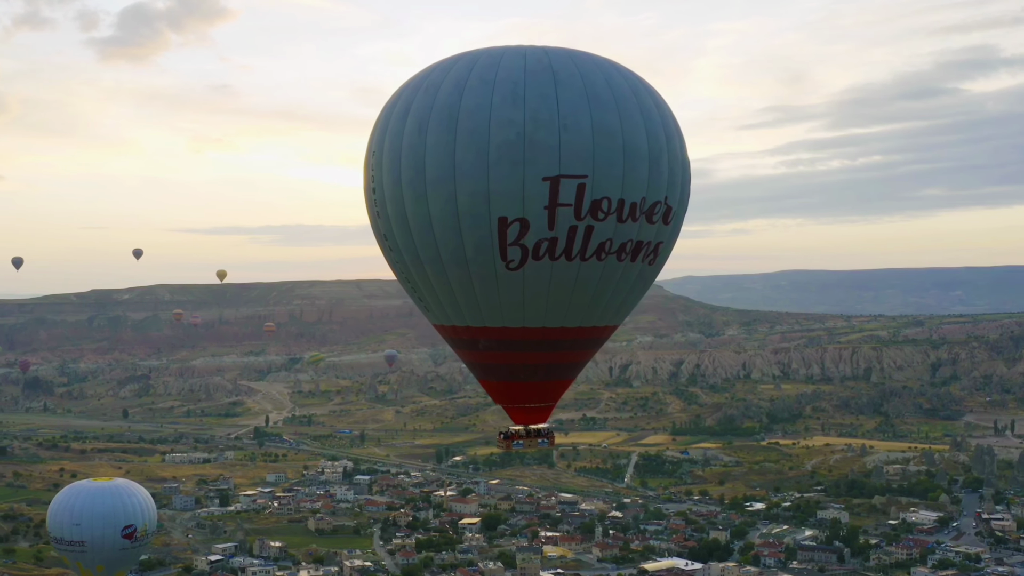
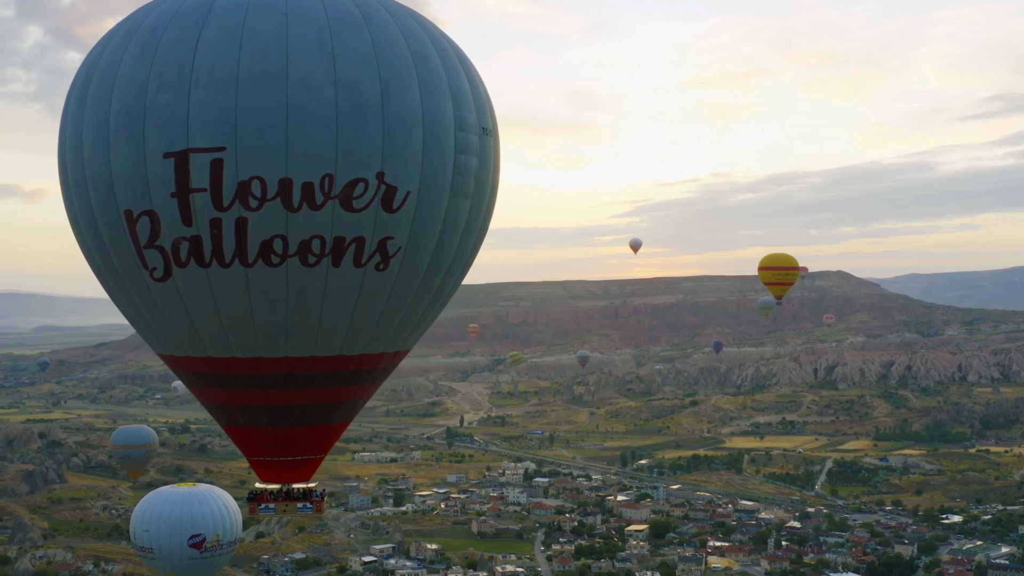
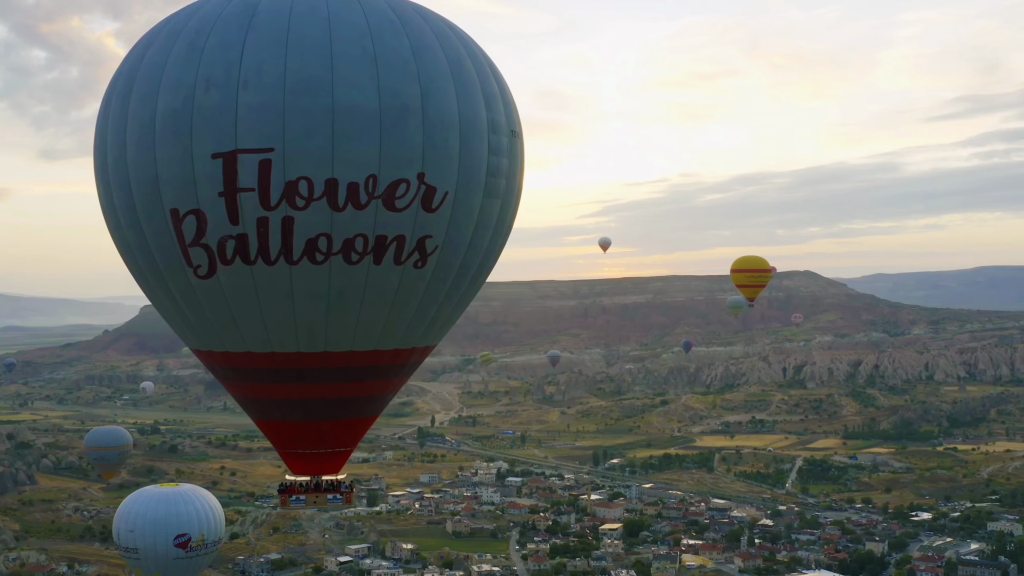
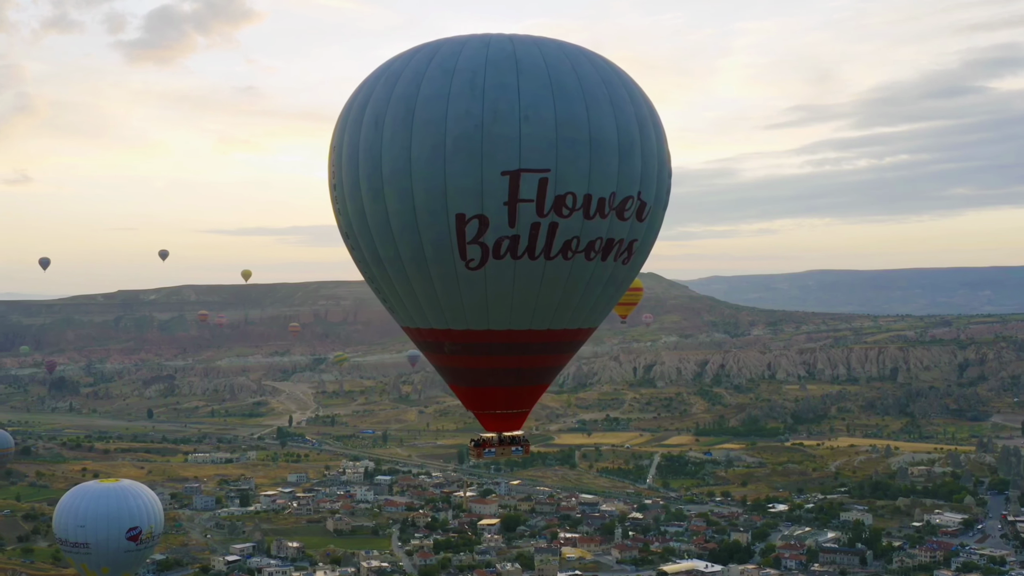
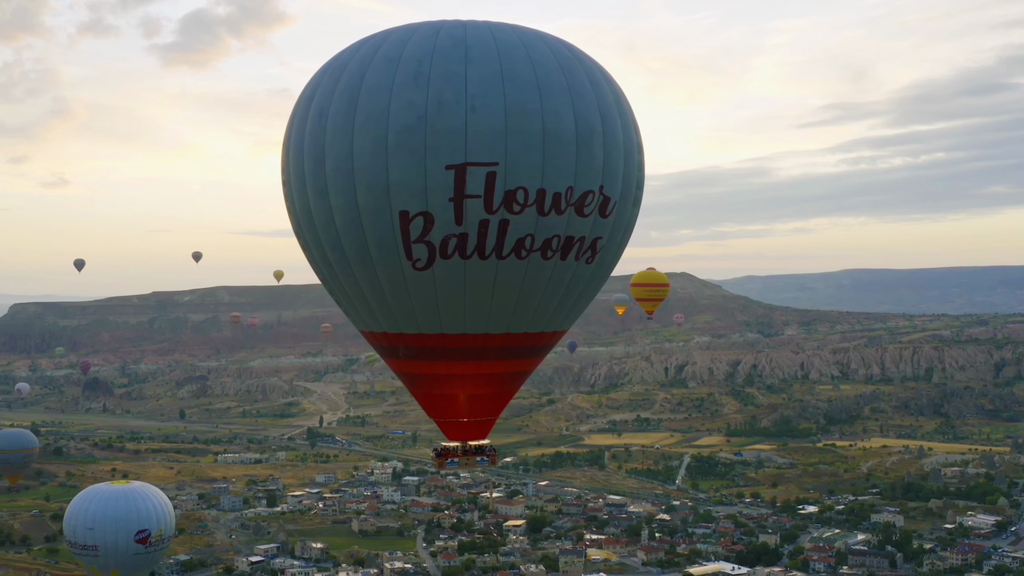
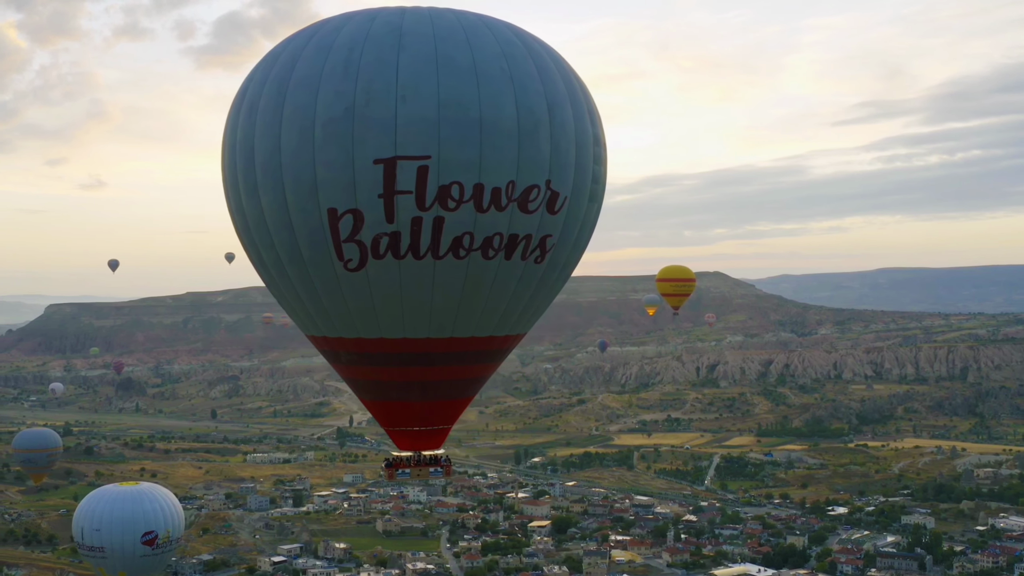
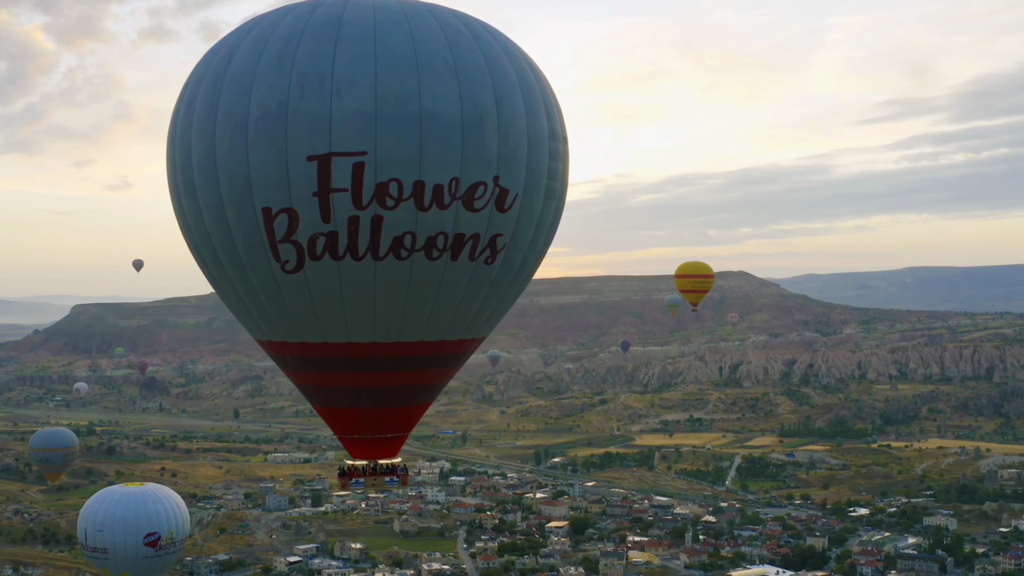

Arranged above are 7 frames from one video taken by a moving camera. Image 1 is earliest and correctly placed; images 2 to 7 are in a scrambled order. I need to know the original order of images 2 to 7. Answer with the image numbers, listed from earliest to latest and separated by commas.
4, 5, 6, 7, 3, 2
